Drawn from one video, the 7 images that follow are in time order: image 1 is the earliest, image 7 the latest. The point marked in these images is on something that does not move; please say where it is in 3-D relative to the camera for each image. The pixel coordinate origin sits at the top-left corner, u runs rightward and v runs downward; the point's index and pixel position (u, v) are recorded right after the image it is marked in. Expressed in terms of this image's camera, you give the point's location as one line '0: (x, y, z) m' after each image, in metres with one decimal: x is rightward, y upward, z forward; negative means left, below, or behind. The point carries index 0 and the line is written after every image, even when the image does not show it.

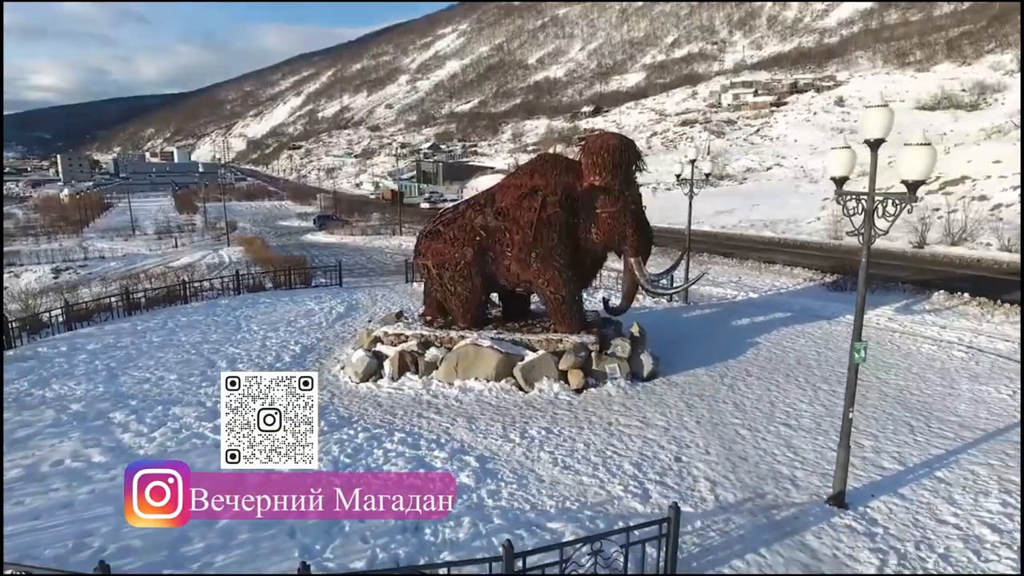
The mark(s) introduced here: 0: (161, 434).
0: (-2.9, -1.1, +5.3) m
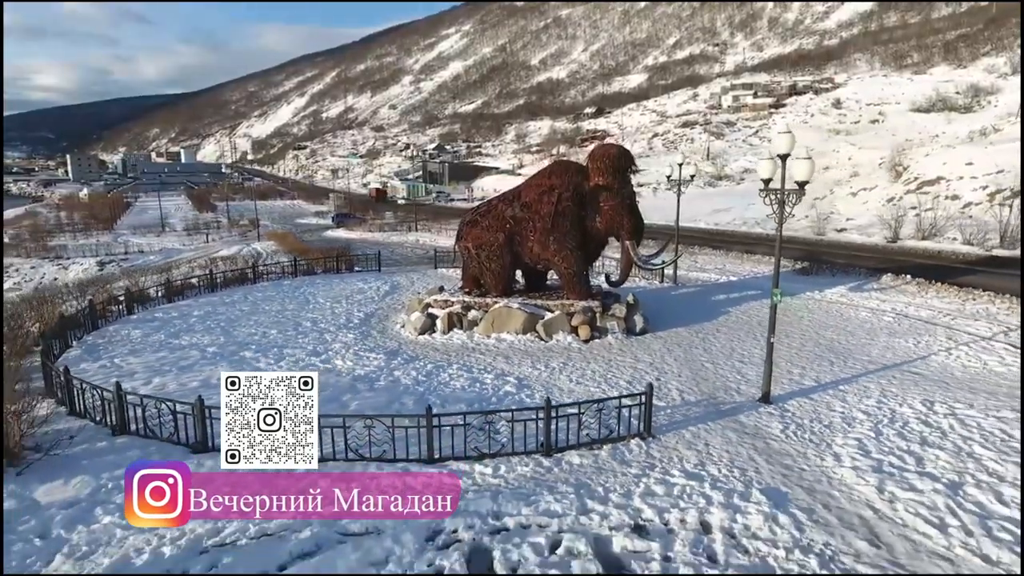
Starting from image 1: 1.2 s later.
0: (-2.6, -0.8, +7.3) m
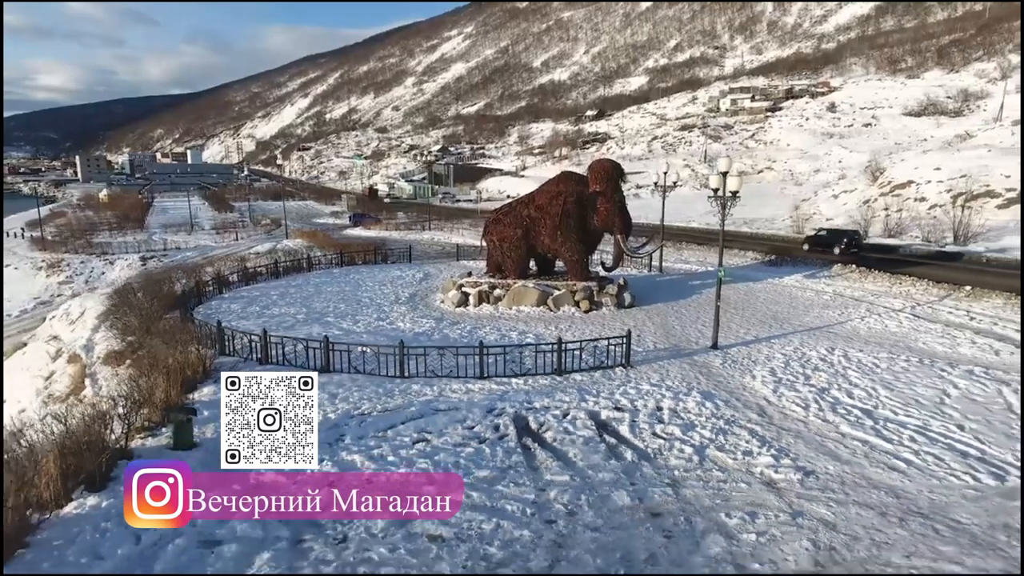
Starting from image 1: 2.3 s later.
0: (-2.3, -0.5, +9.6) m
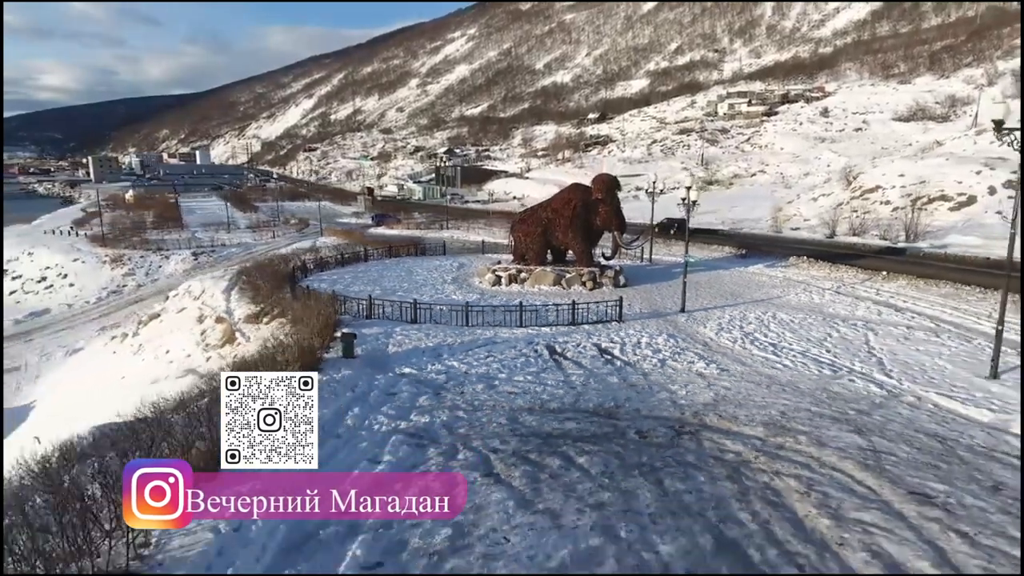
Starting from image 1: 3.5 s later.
0: (-1.8, -0.1, +13.0) m
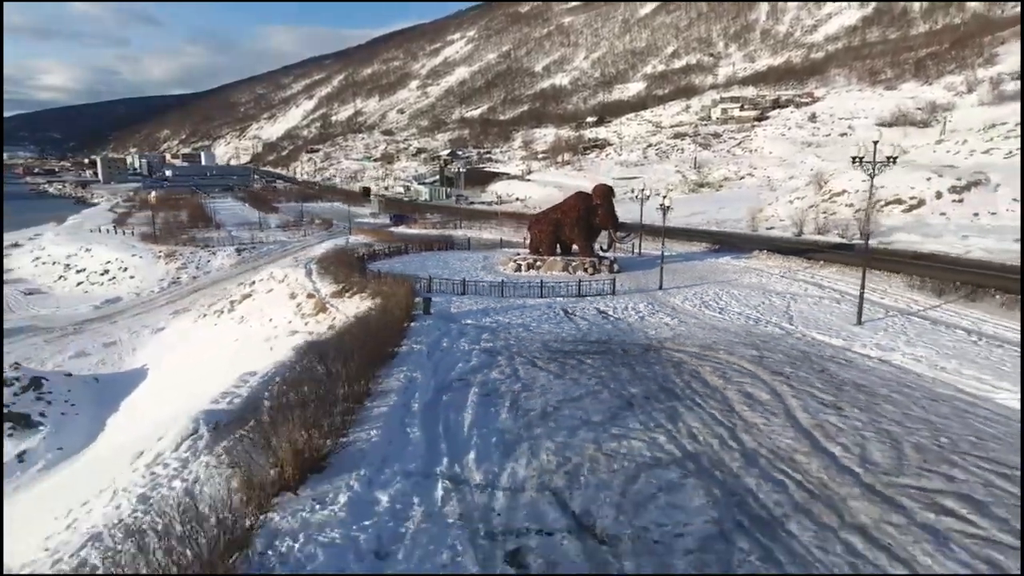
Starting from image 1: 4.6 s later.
0: (-1.3, +0.3, +17.0) m
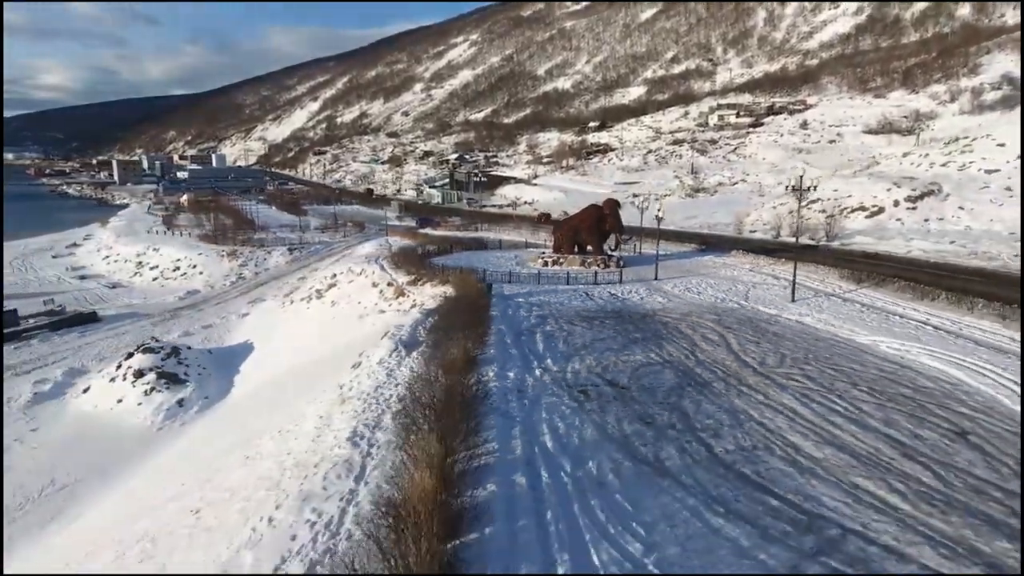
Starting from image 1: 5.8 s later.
0: (-0.2, +0.6, +22.1) m
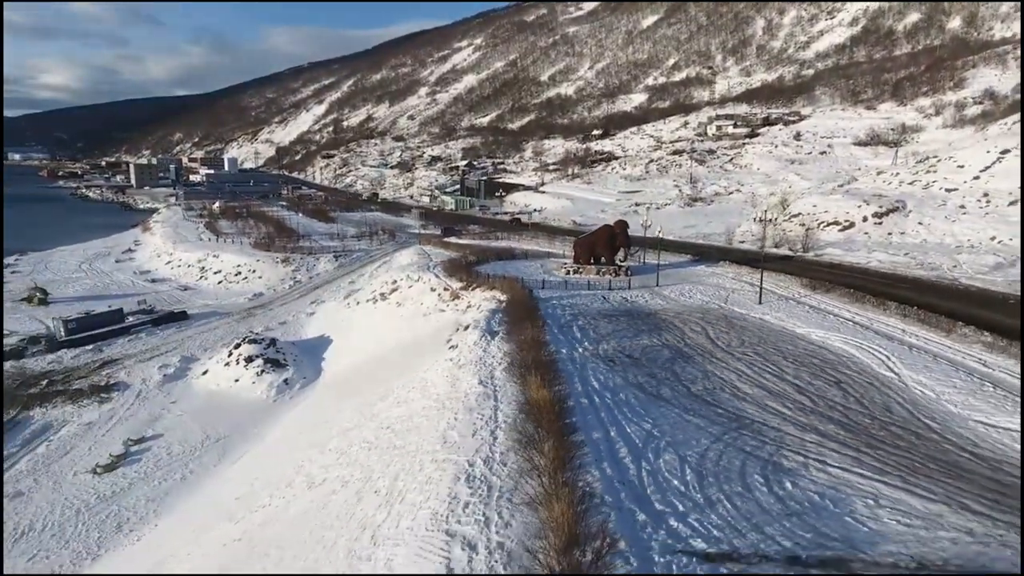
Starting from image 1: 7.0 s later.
0: (+1.1, +0.5, +27.7) m
